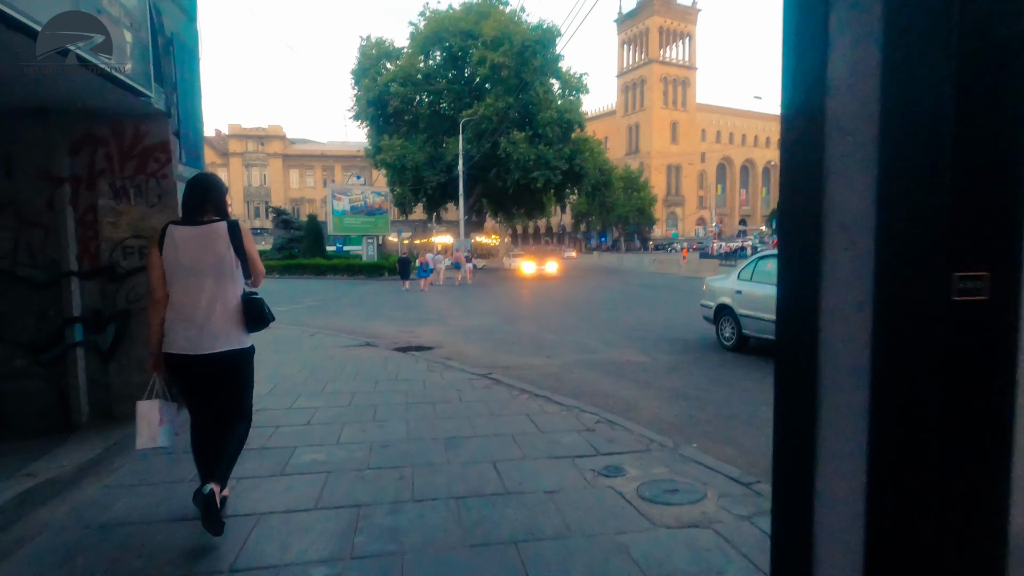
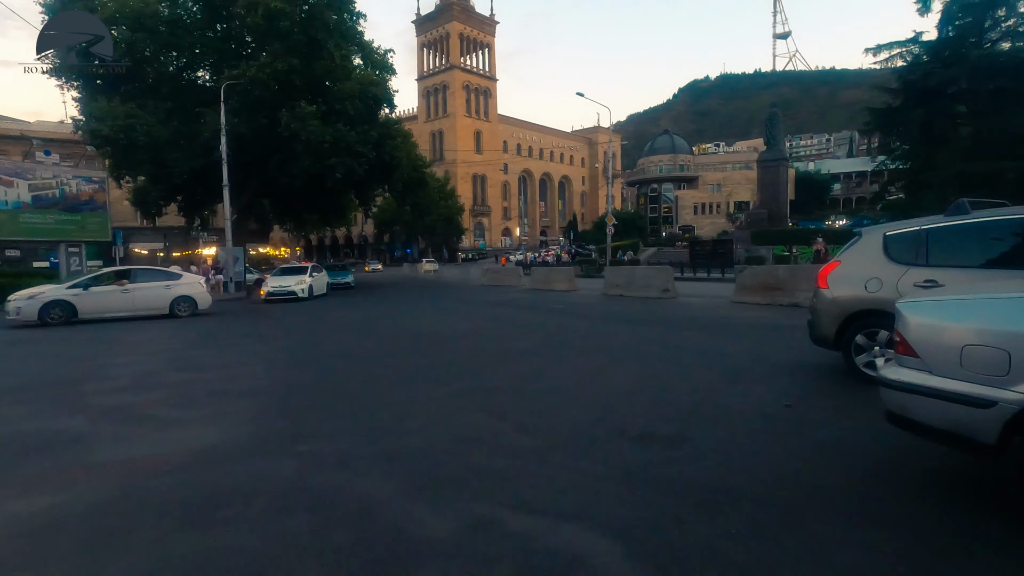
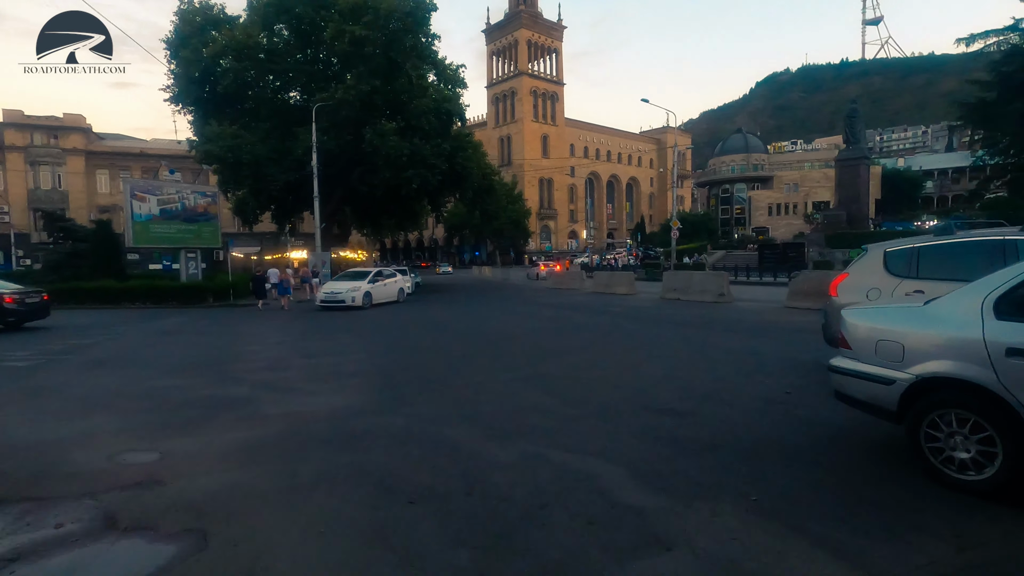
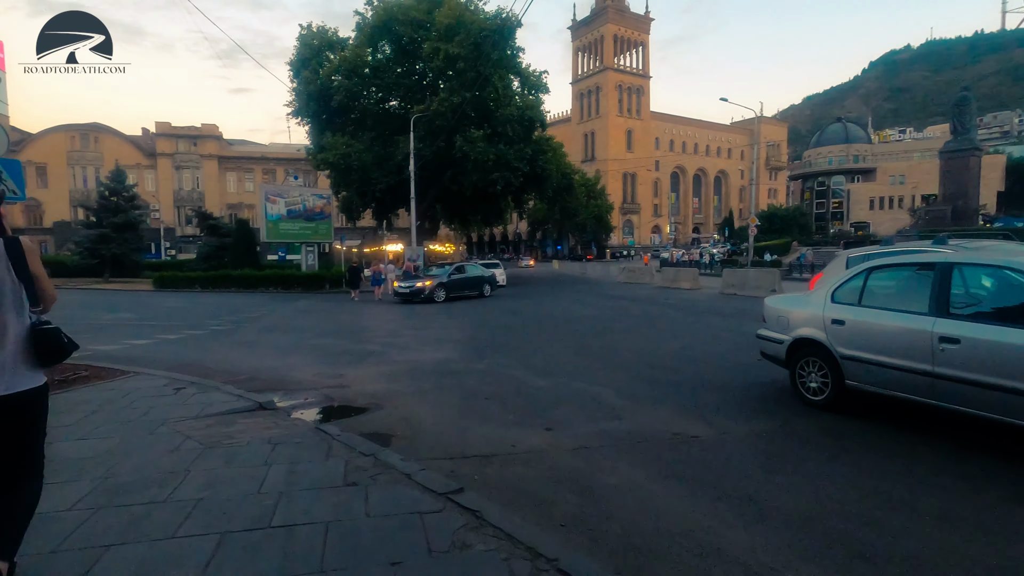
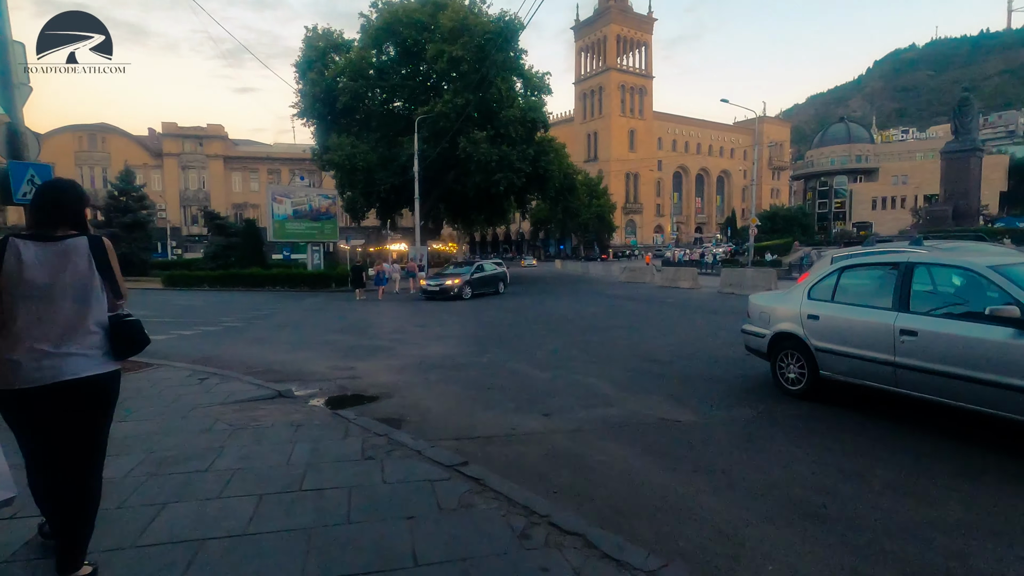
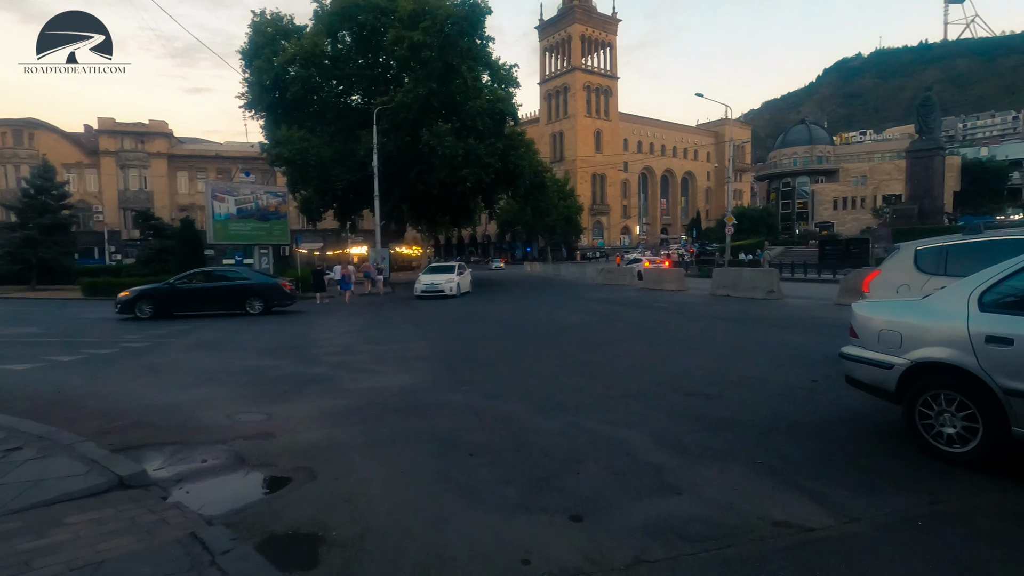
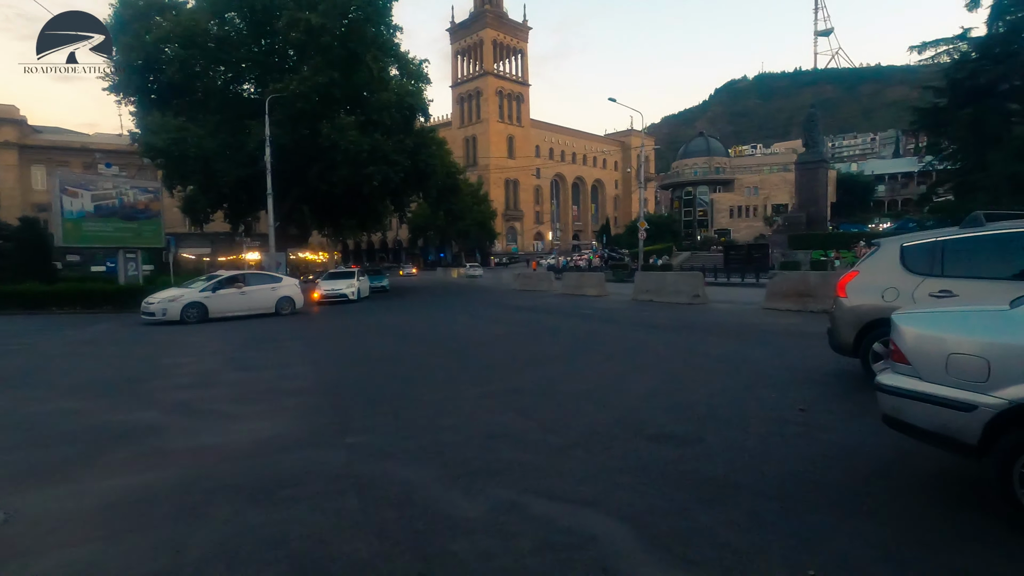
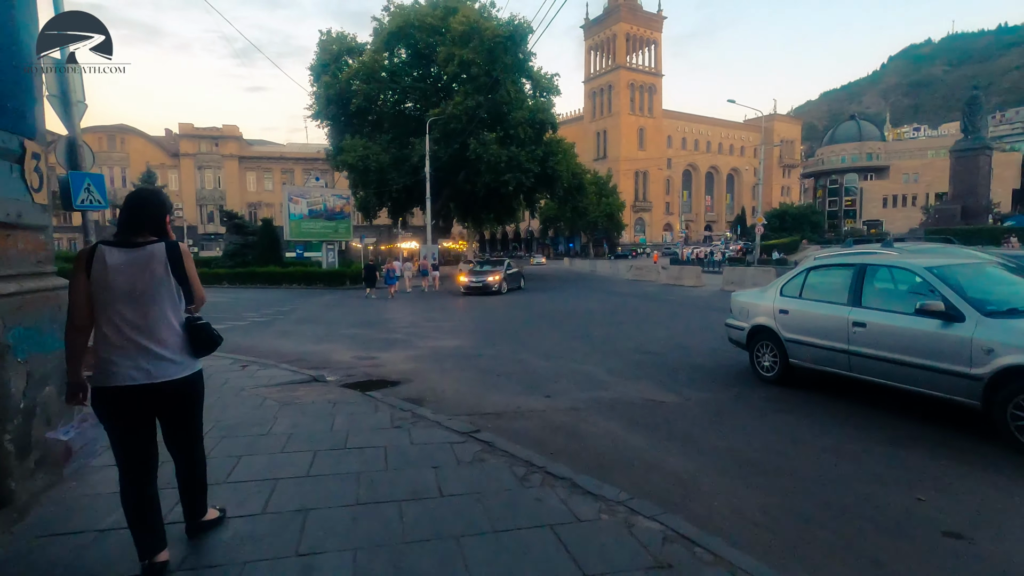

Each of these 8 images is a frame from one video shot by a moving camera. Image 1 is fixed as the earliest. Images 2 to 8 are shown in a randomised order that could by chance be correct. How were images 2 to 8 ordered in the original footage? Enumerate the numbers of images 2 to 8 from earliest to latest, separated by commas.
8, 5, 4, 6, 3, 7, 2
